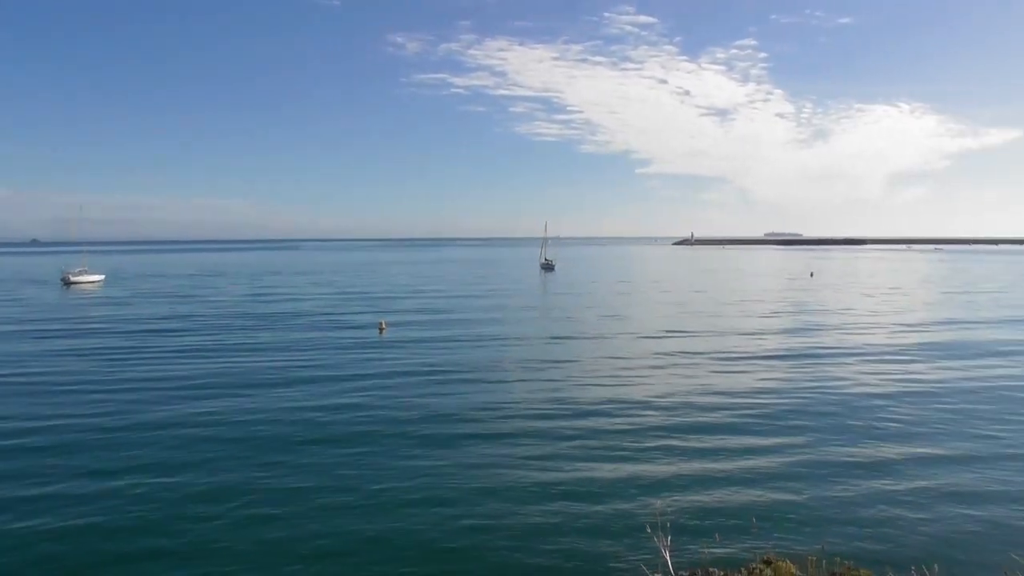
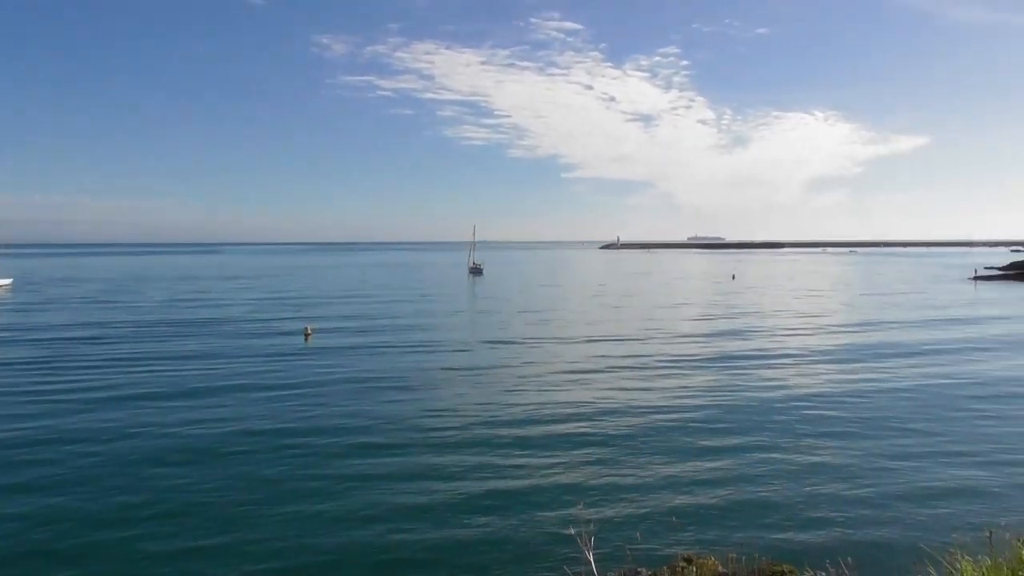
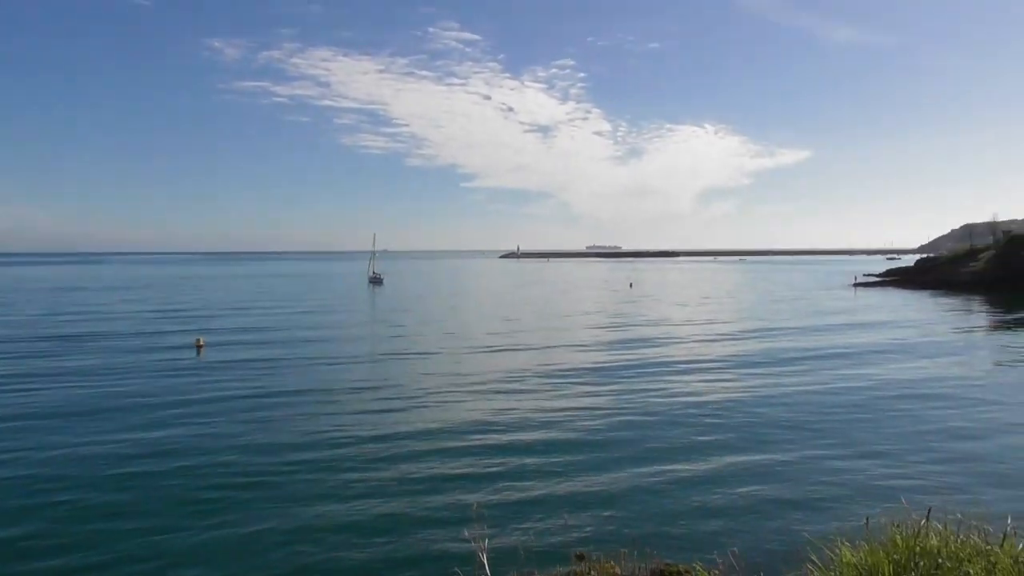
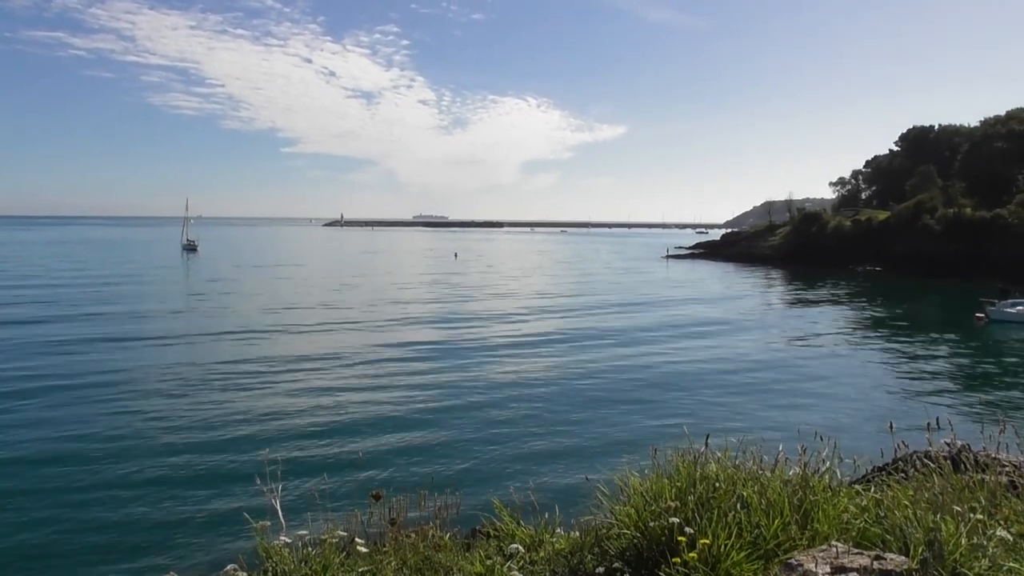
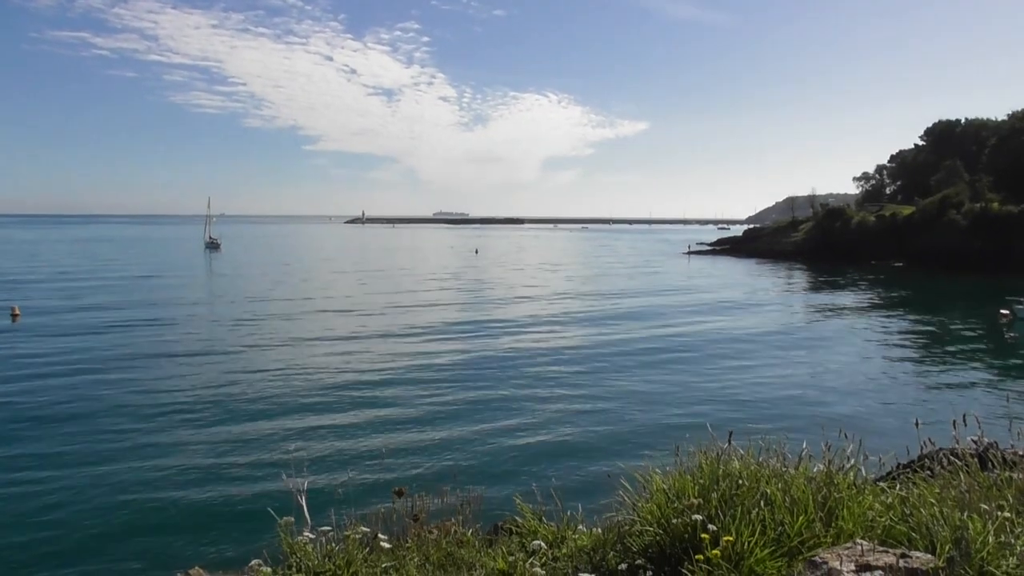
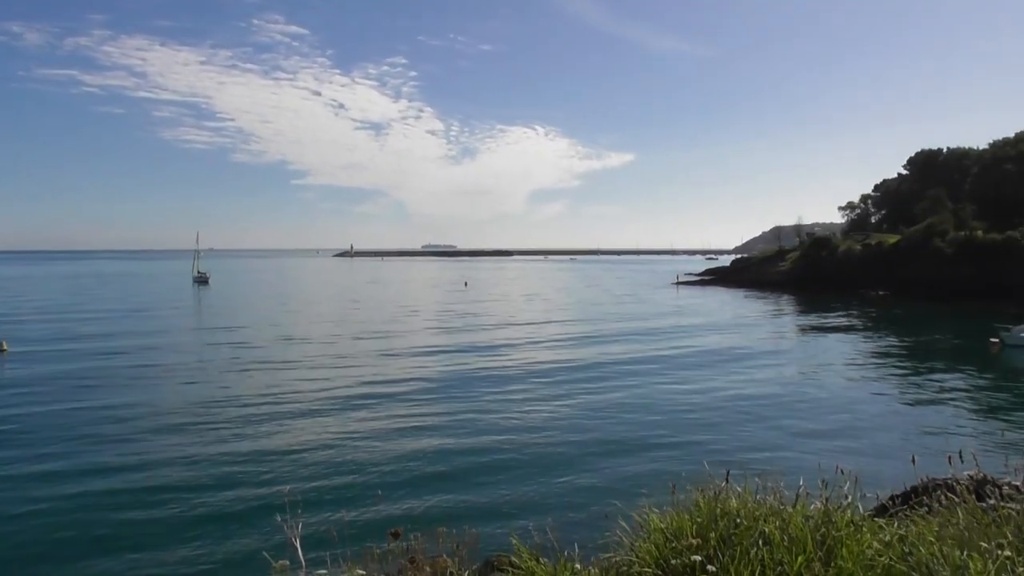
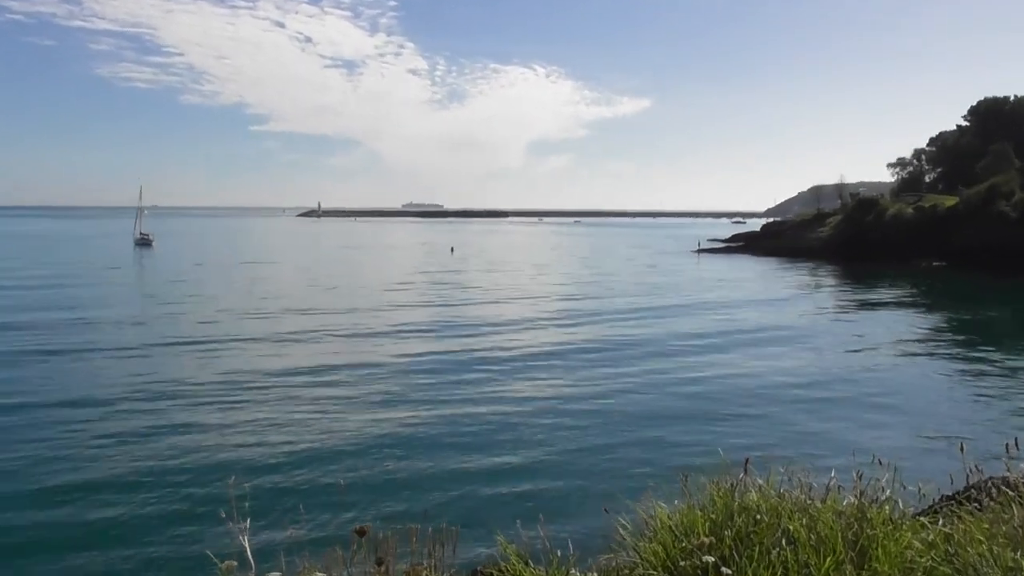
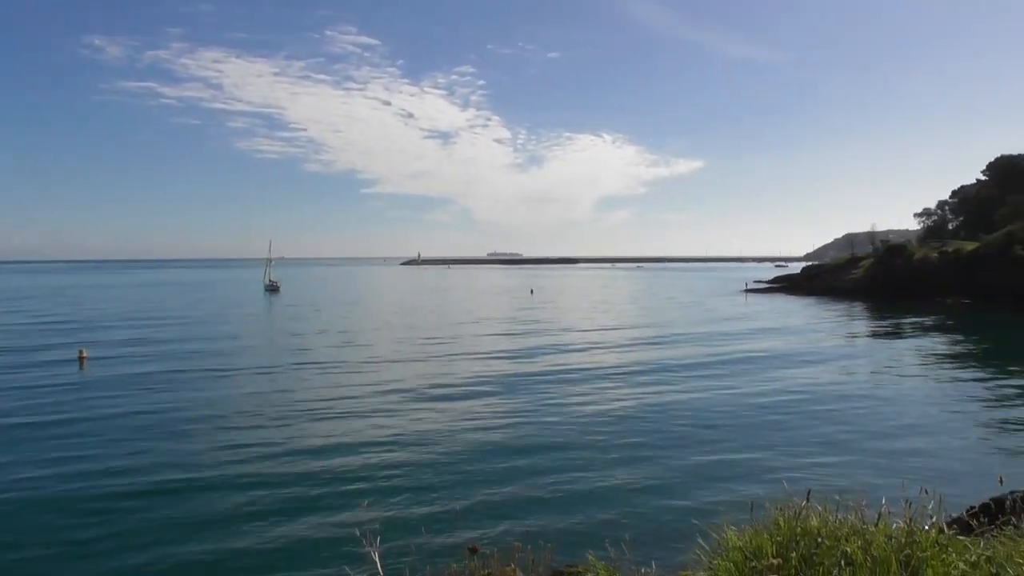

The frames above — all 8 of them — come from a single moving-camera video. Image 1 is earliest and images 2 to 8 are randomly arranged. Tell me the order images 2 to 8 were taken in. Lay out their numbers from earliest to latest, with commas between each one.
2, 3, 8, 6, 5, 4, 7
